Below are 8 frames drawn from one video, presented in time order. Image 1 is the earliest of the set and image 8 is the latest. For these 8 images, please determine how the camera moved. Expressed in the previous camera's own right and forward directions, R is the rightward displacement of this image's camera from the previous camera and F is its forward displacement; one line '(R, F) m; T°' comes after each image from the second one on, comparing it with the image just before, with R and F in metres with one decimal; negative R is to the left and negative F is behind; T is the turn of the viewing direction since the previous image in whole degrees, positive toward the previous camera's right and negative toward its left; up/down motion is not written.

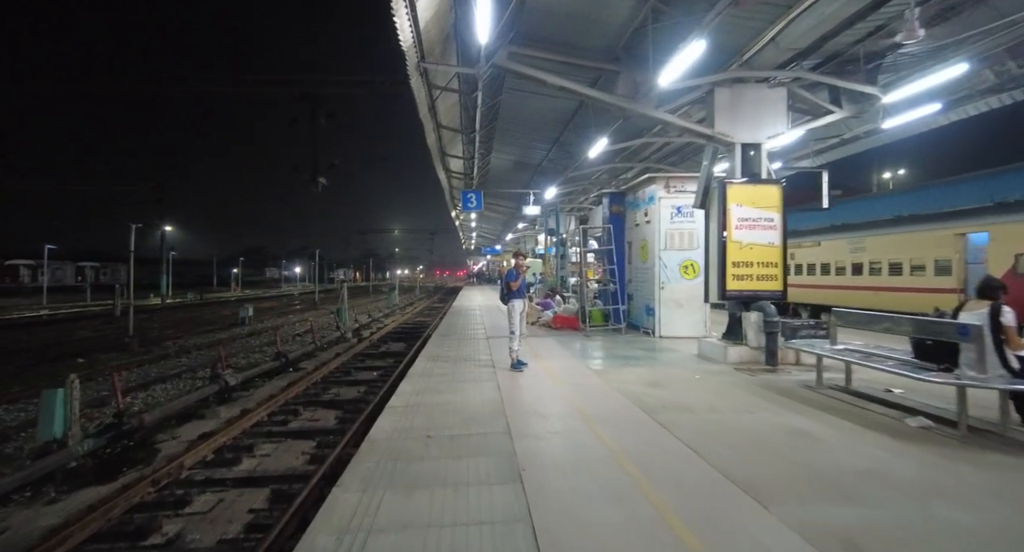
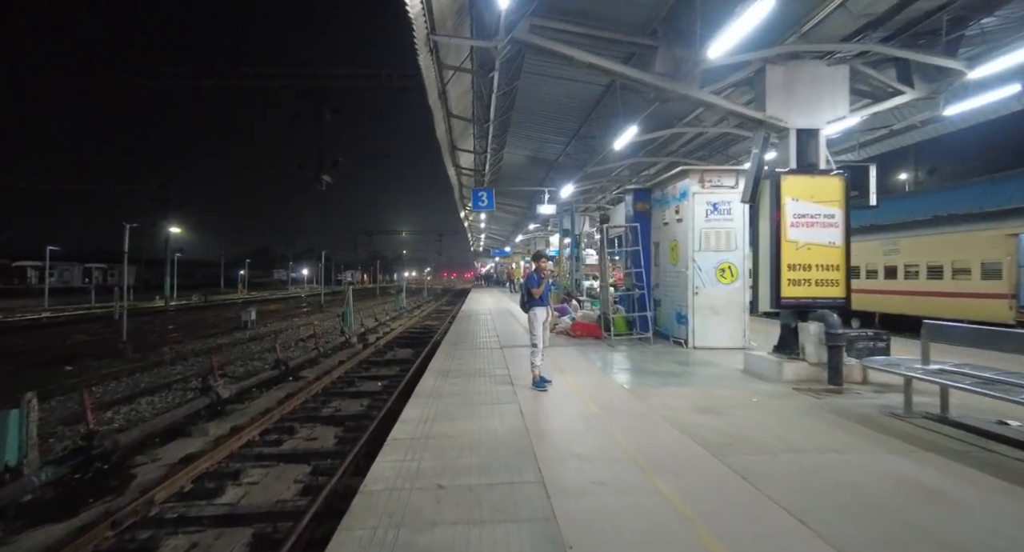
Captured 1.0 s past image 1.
(-0.2, +1.0) m; -1°
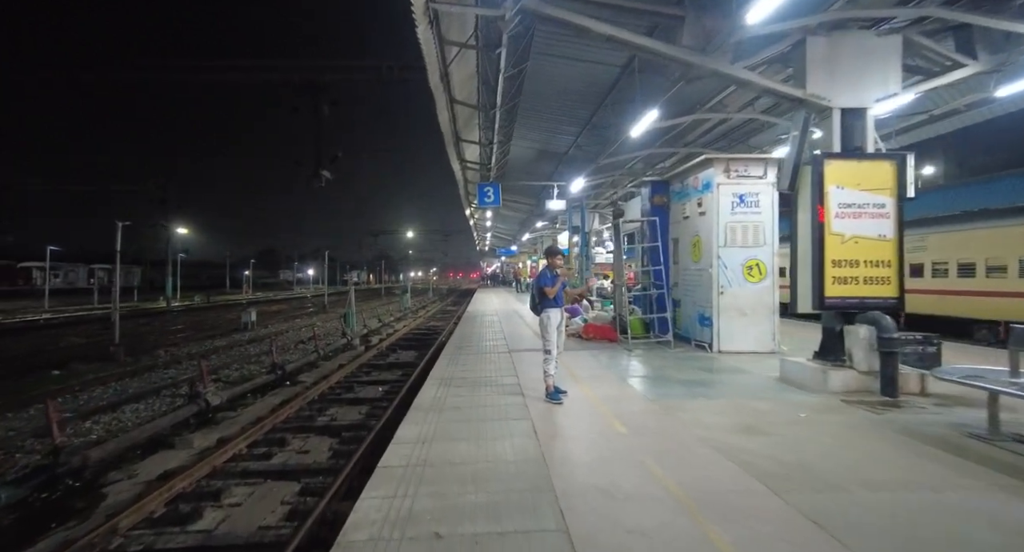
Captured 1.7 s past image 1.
(-0.1, +0.7) m; -1°
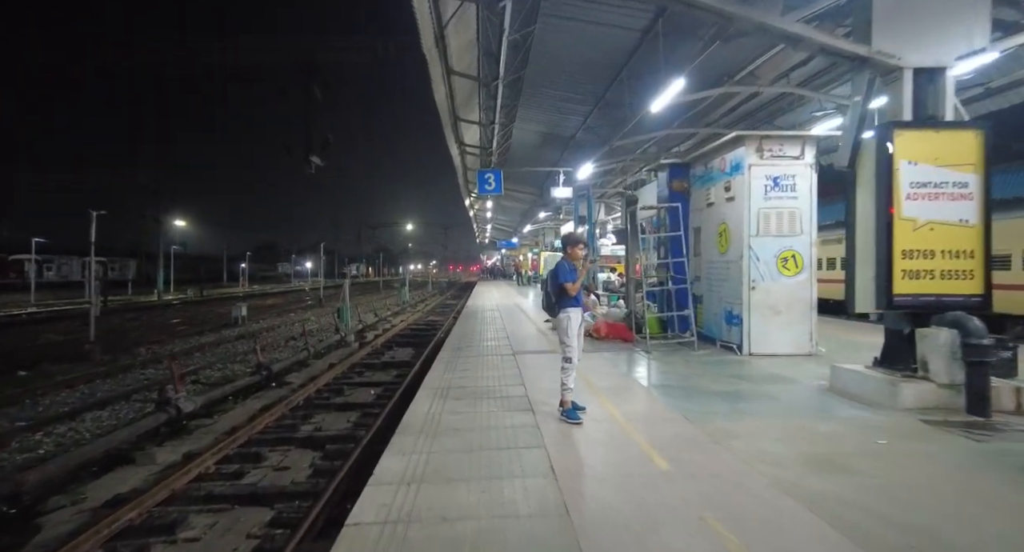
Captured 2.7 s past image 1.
(-0.1, +1.0) m; 0°
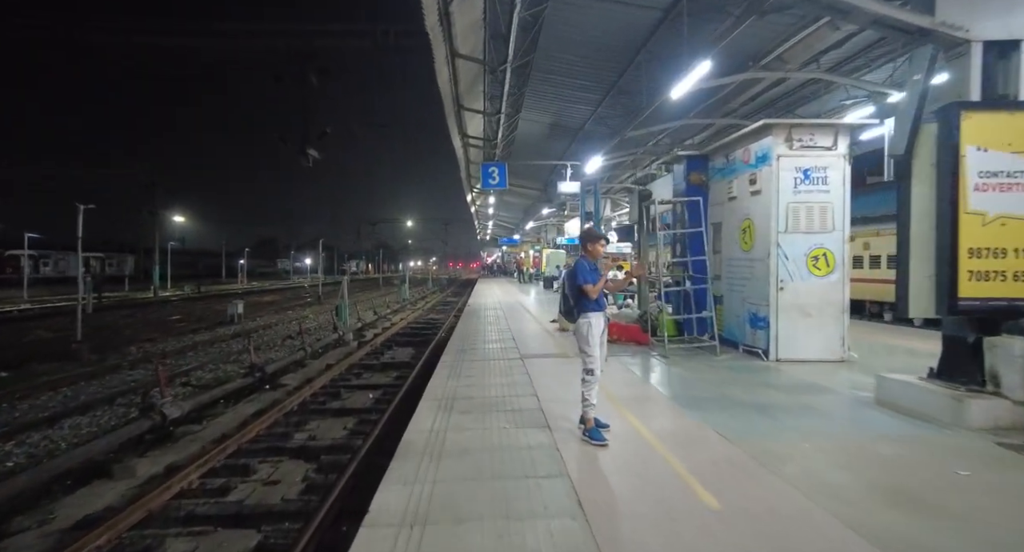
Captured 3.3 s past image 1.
(-0.2, +0.6) m; 0°
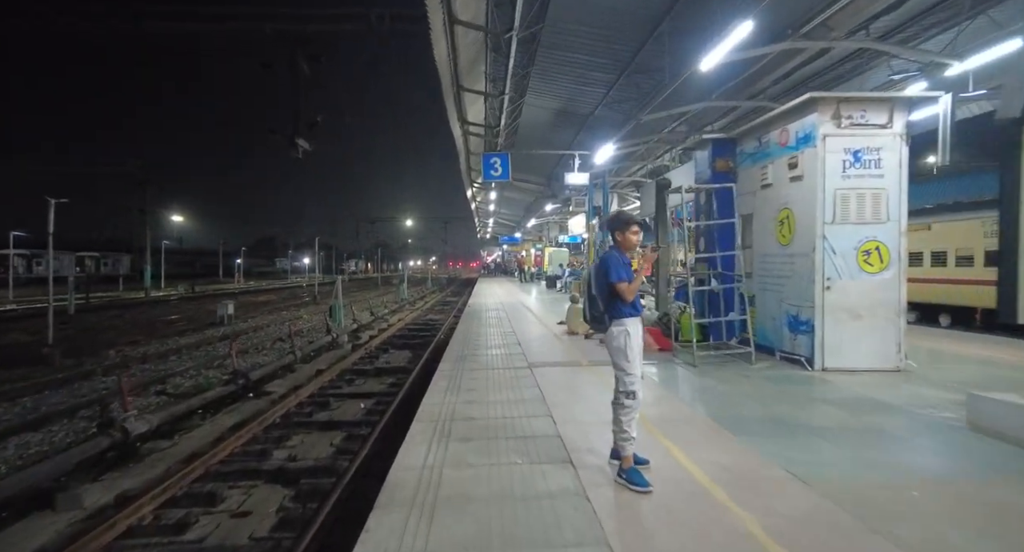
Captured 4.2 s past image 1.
(-0.1, +0.9) m; 0°
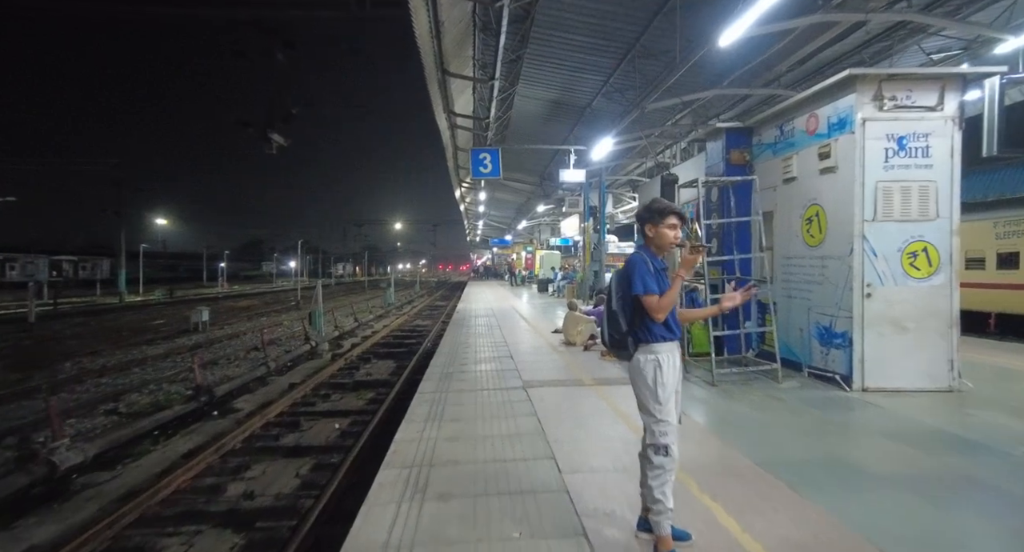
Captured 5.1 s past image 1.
(0.0, +0.9) m; +1°
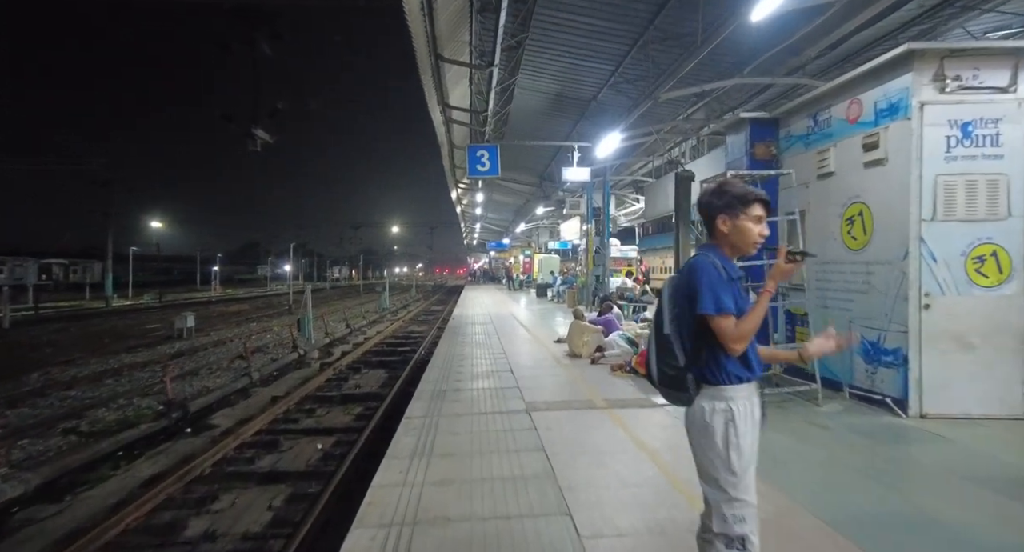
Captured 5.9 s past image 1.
(-0.1, +0.8) m; 0°
